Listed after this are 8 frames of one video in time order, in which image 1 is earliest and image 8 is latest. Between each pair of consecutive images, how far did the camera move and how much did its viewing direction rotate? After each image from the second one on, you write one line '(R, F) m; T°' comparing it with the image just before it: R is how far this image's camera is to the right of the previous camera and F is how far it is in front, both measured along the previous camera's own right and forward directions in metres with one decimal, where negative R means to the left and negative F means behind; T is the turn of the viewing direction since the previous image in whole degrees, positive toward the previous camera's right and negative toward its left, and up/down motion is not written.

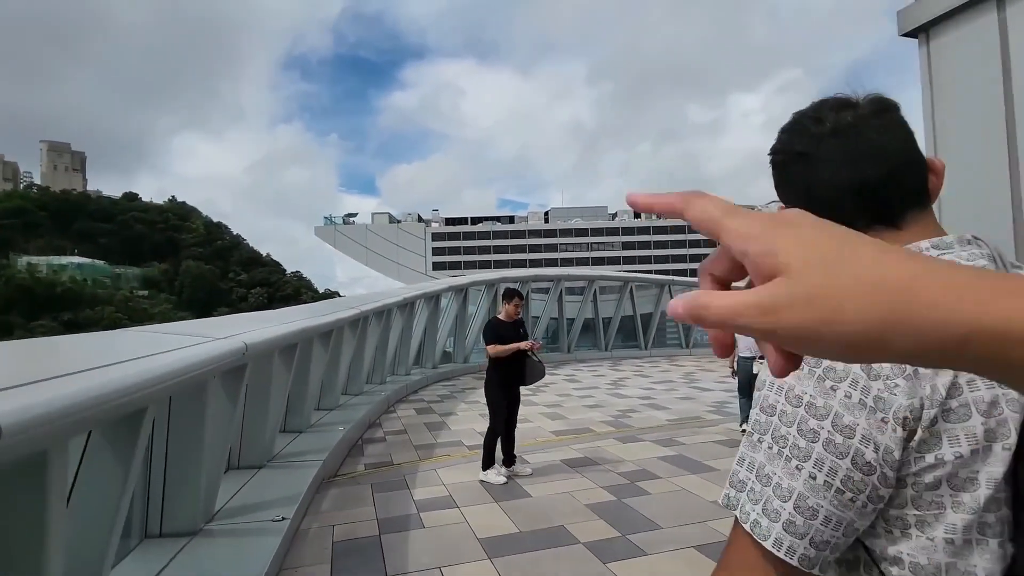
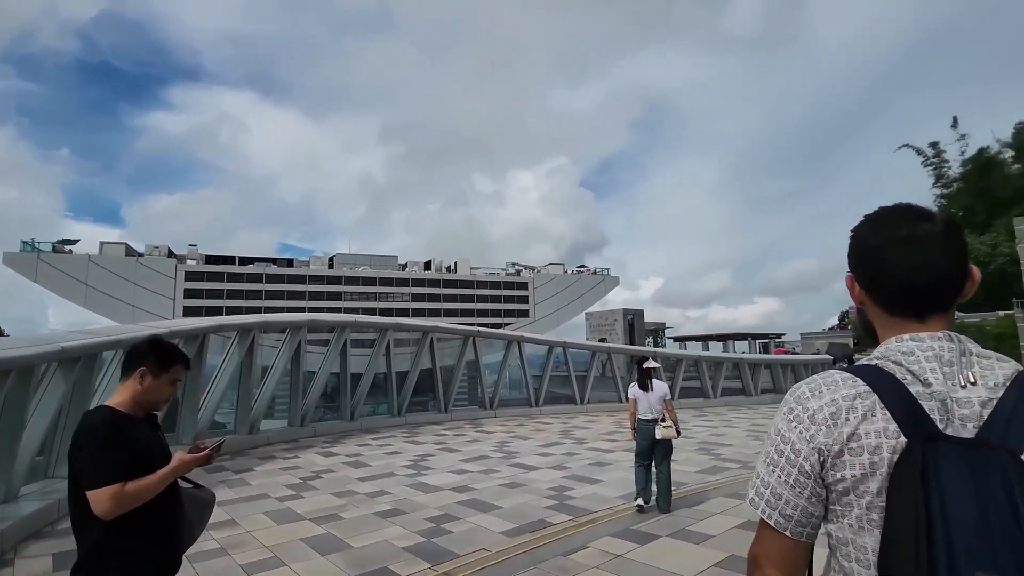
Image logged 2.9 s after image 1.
(+0.2, +2.8) m; +23°
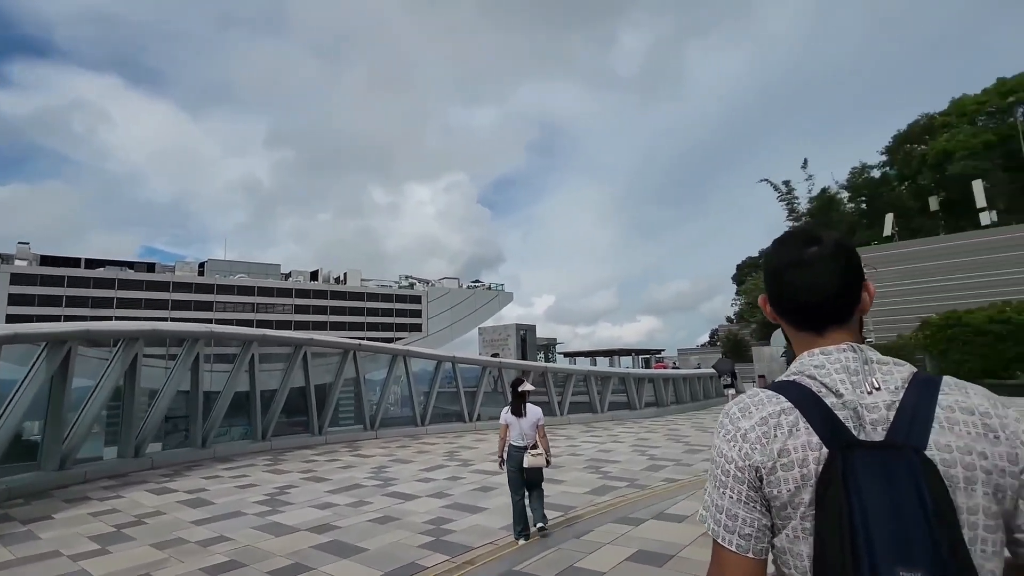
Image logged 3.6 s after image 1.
(+0.2, +0.7) m; +11°
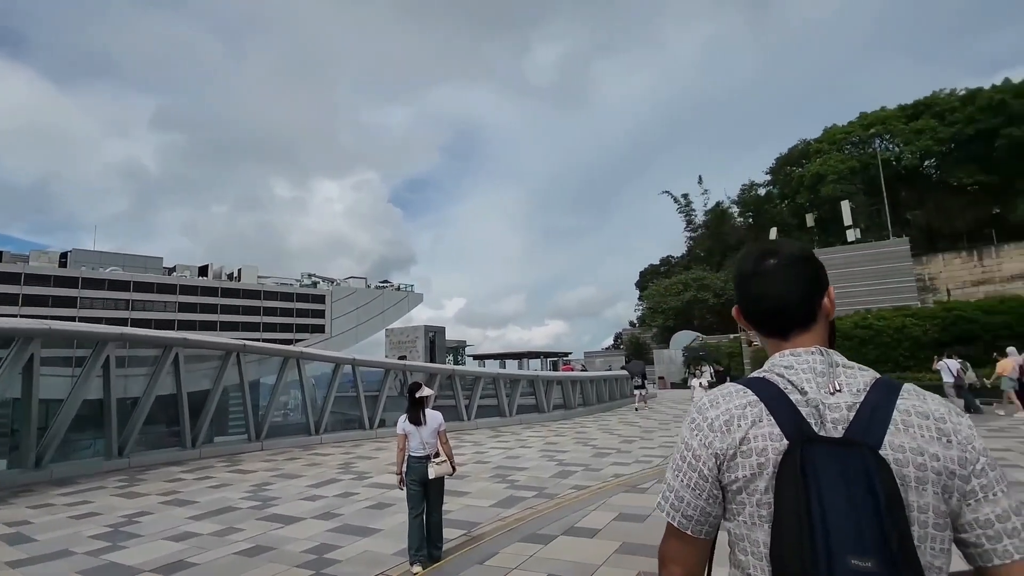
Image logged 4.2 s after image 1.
(+0.1, +0.6) m; +10°
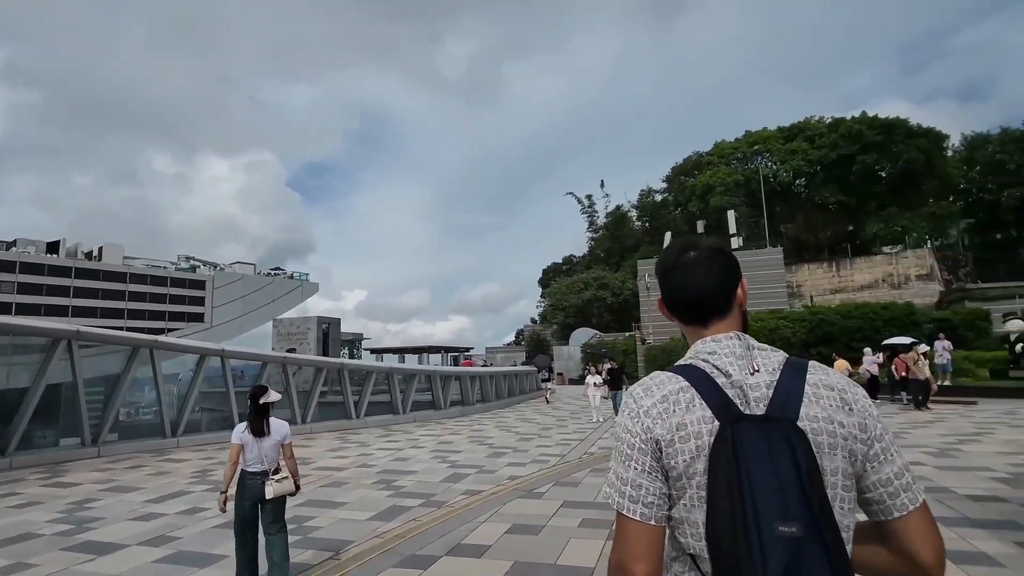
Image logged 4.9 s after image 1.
(+0.2, +0.7) m; +10°
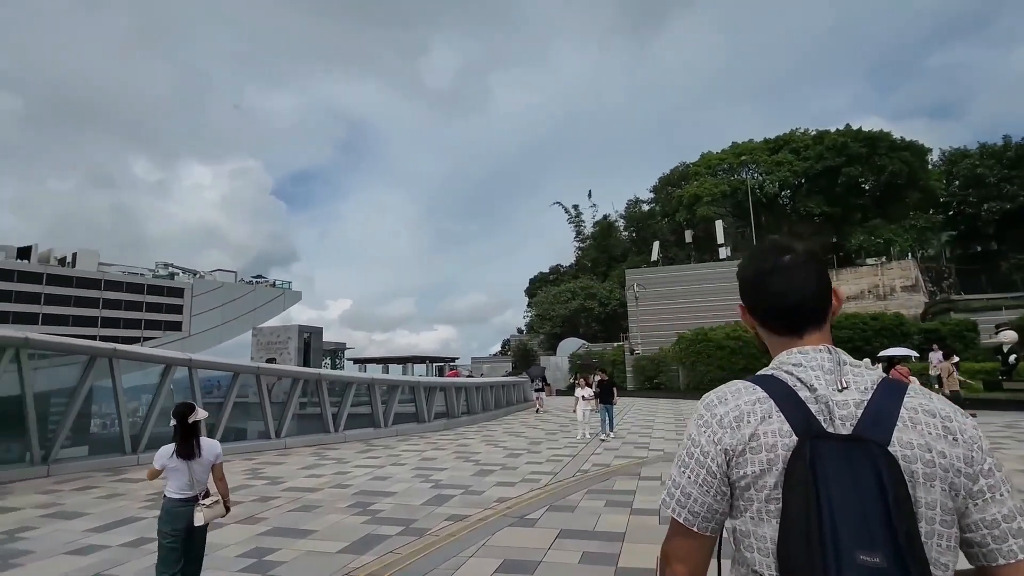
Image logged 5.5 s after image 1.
(-0.1, +0.6) m; +2°
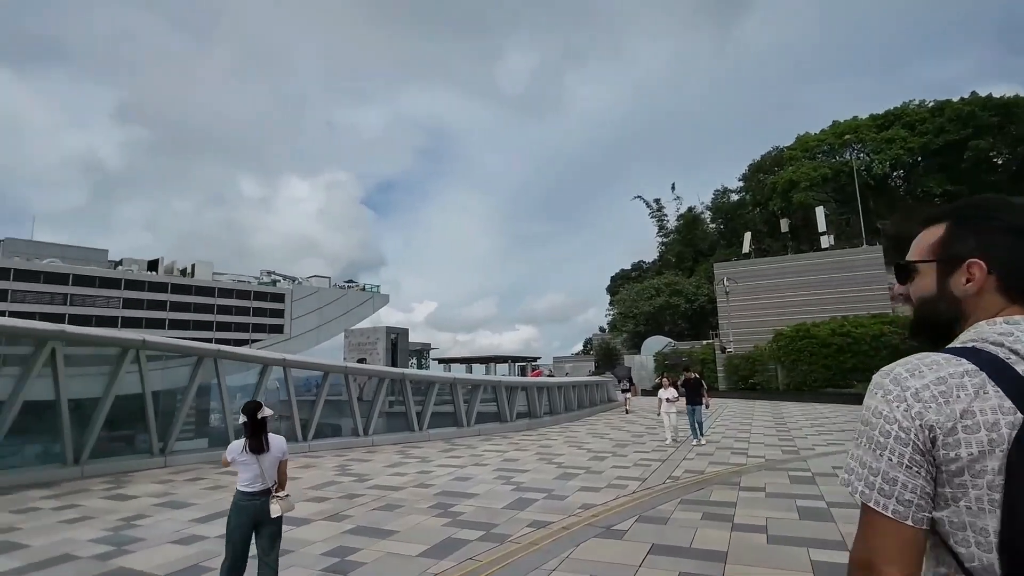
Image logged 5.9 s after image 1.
(0.0, +0.4) m; -9°
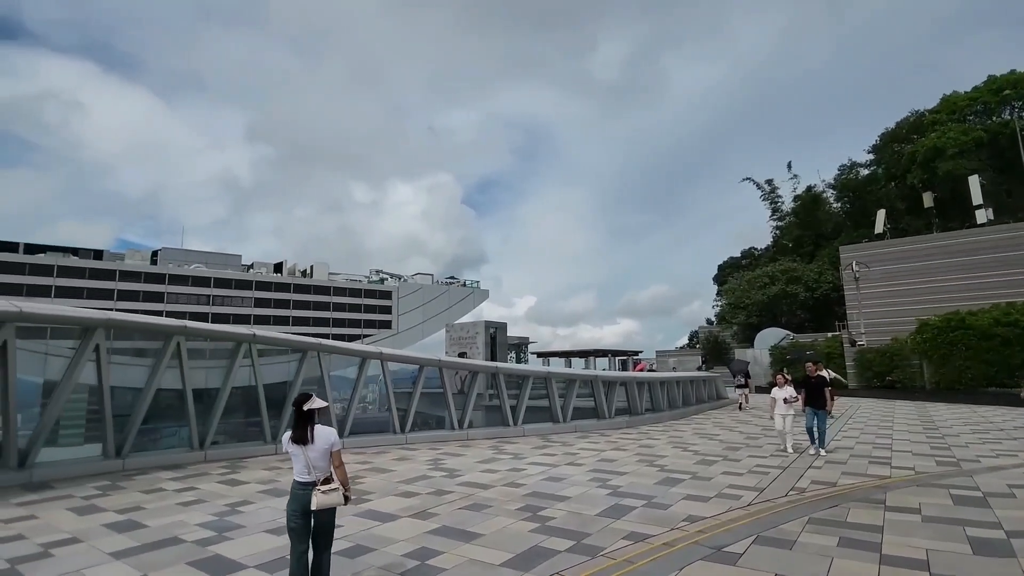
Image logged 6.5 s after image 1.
(+0.1, +0.6) m; -11°
